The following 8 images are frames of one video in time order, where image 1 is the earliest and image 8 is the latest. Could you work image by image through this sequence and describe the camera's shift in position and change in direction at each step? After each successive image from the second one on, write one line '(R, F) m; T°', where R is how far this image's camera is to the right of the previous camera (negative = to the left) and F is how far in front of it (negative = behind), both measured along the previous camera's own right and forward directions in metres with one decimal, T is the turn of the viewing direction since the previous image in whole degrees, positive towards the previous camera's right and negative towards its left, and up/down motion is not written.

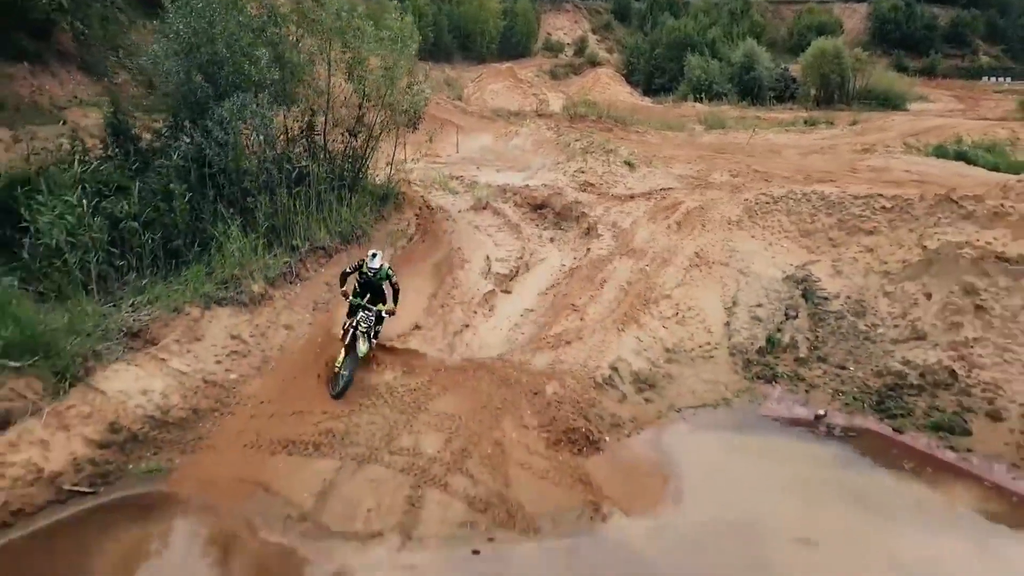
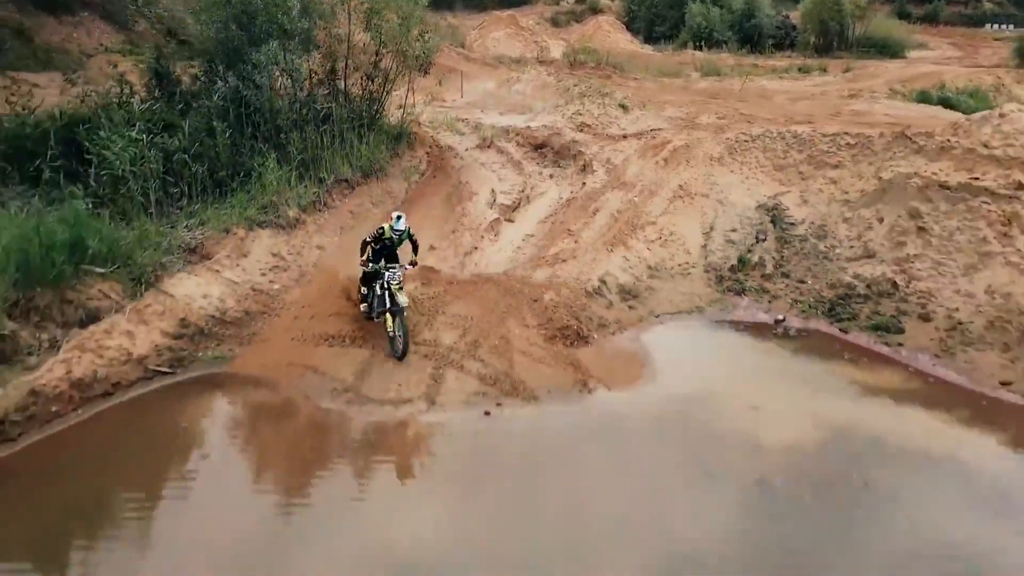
(0.0, -1.8) m; 0°
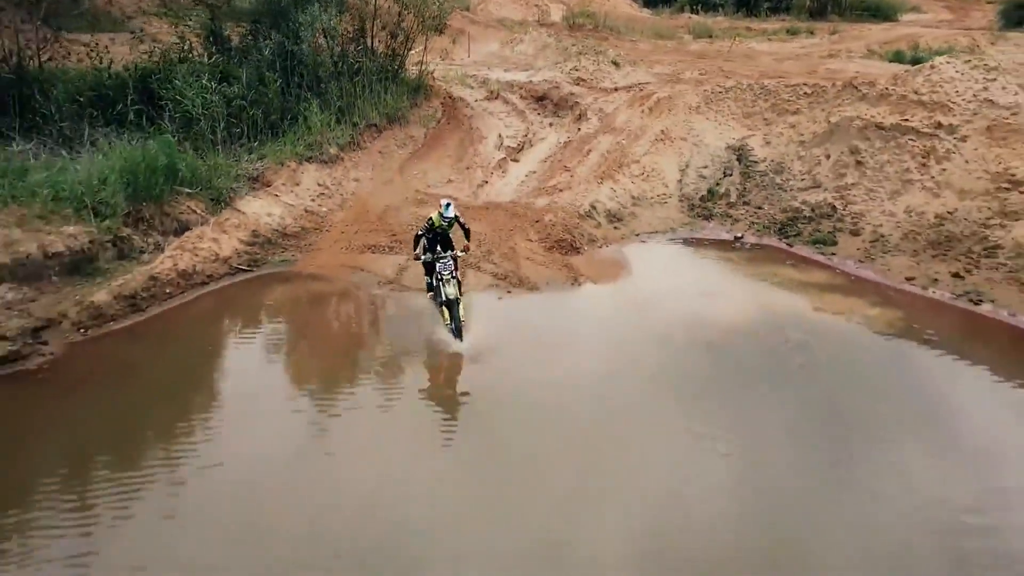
(-0.1, -2.8) m; 0°
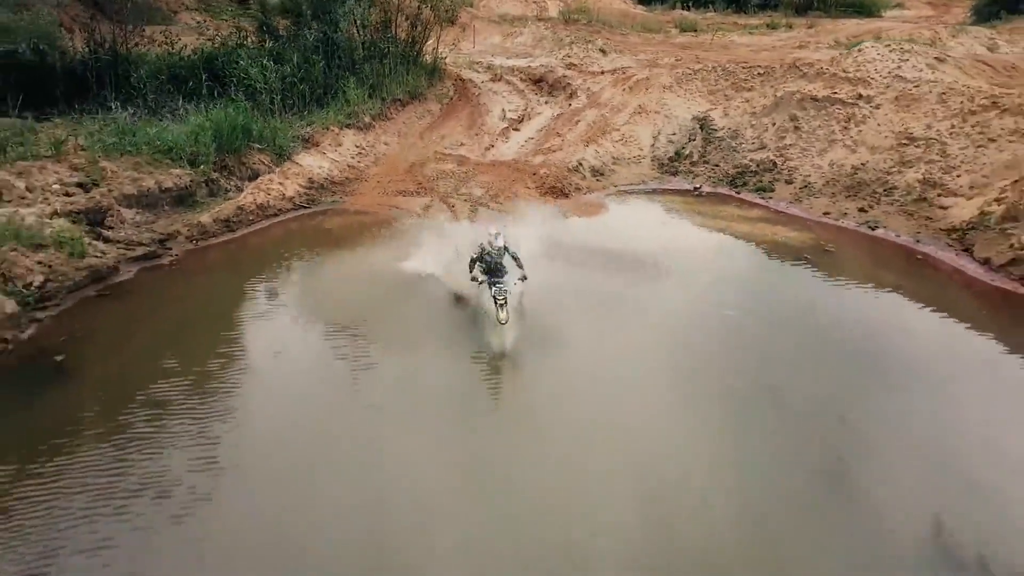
(0.0, -3.7) m; 0°
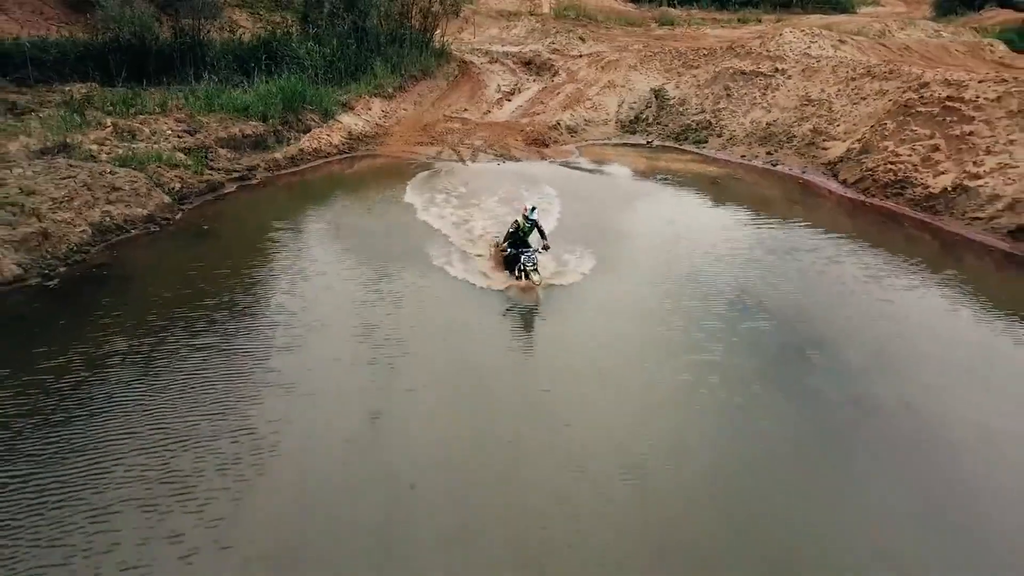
(+0.3, -5.4) m; 0°
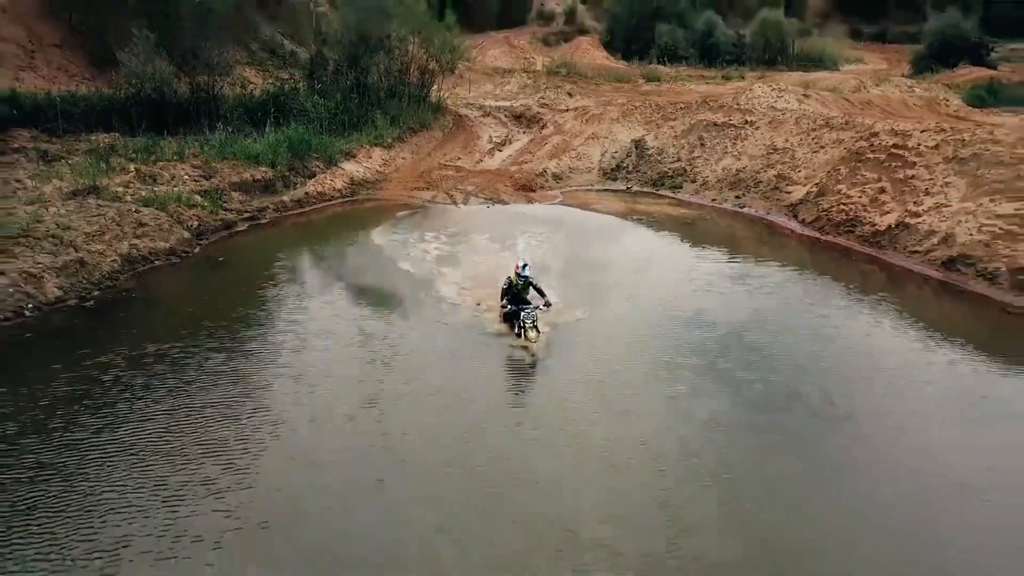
(+0.3, -1.7) m; 0°
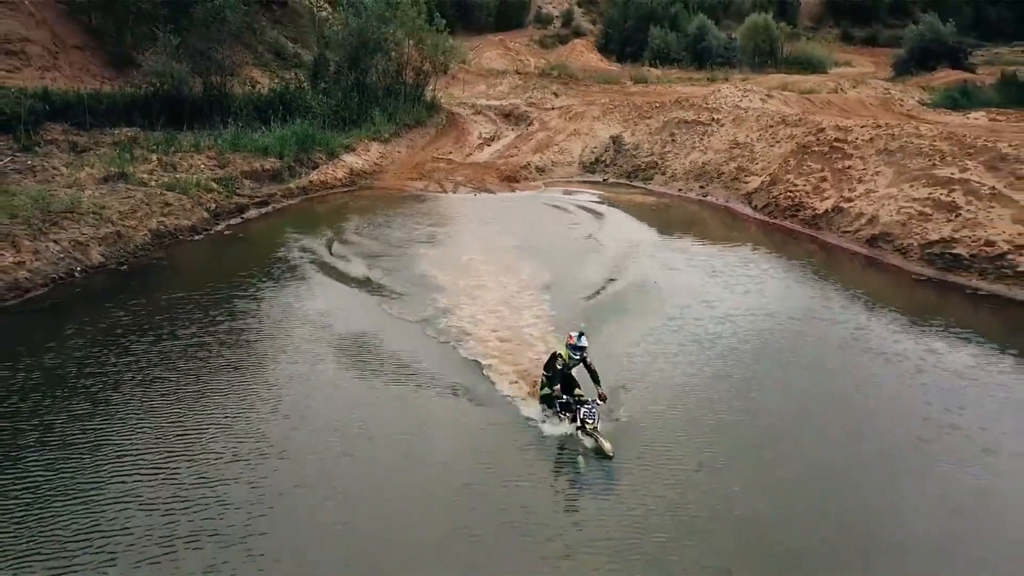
(+0.5, -2.5) m; 0°
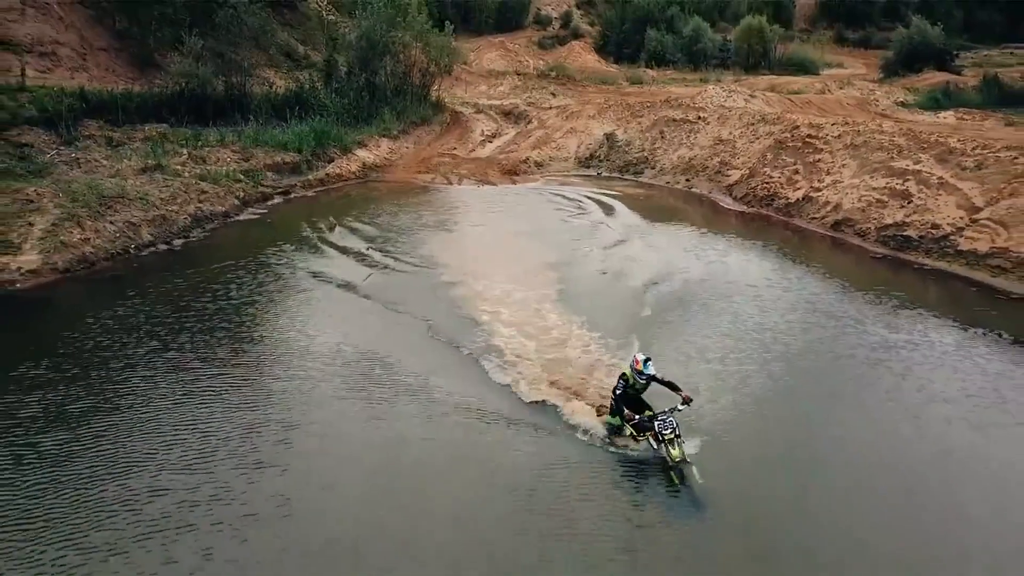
(-0.1, -2.2) m; 0°
